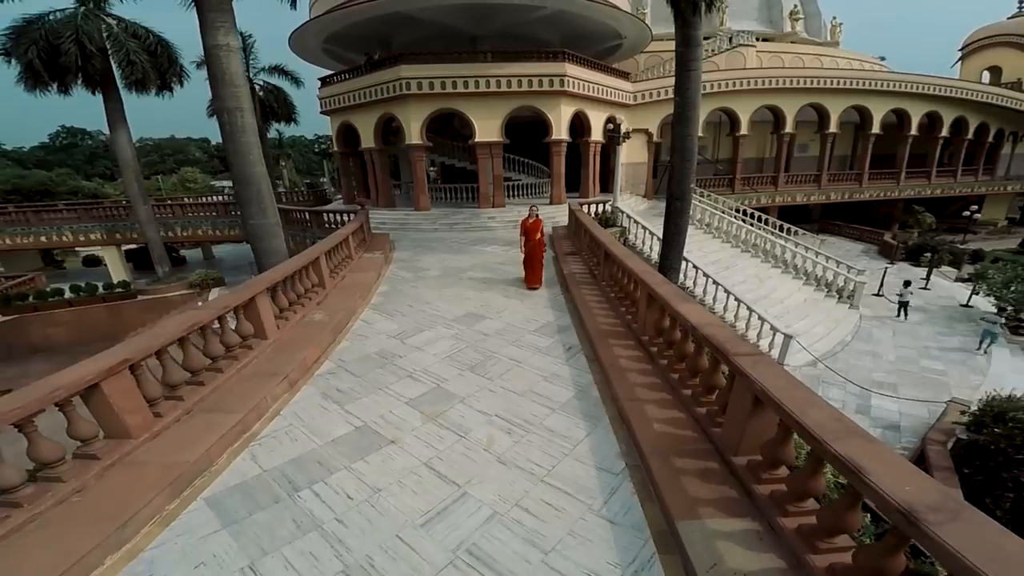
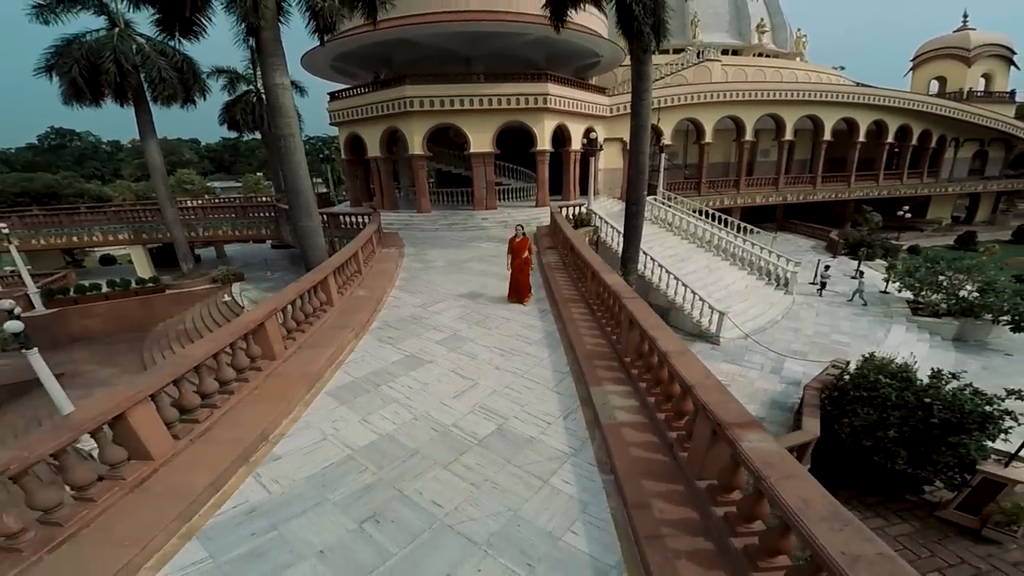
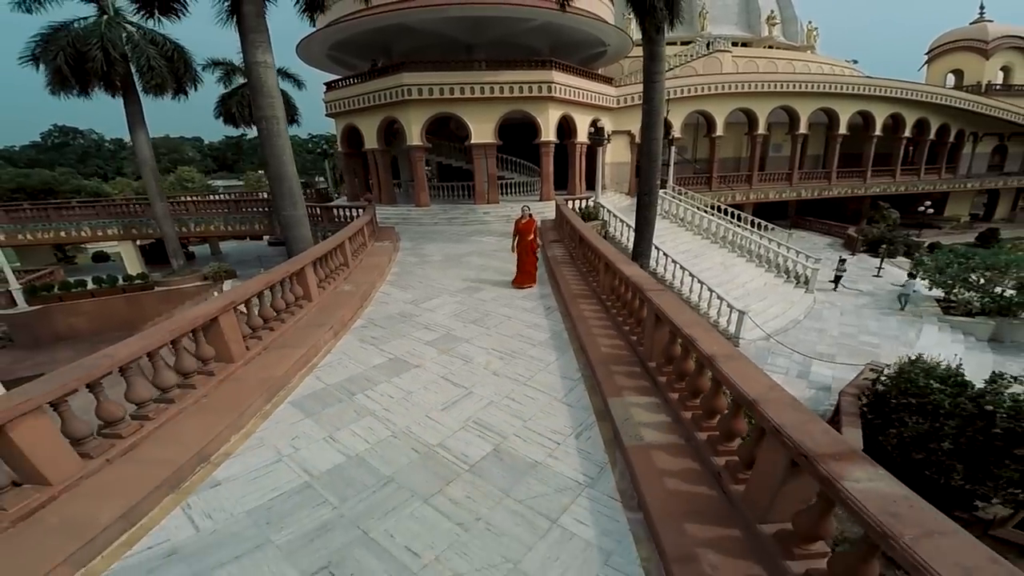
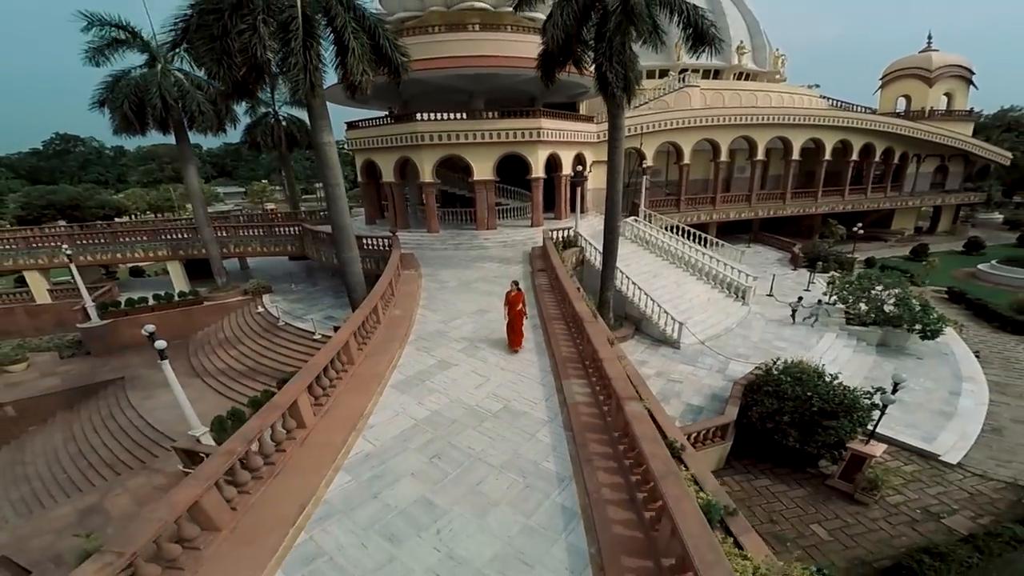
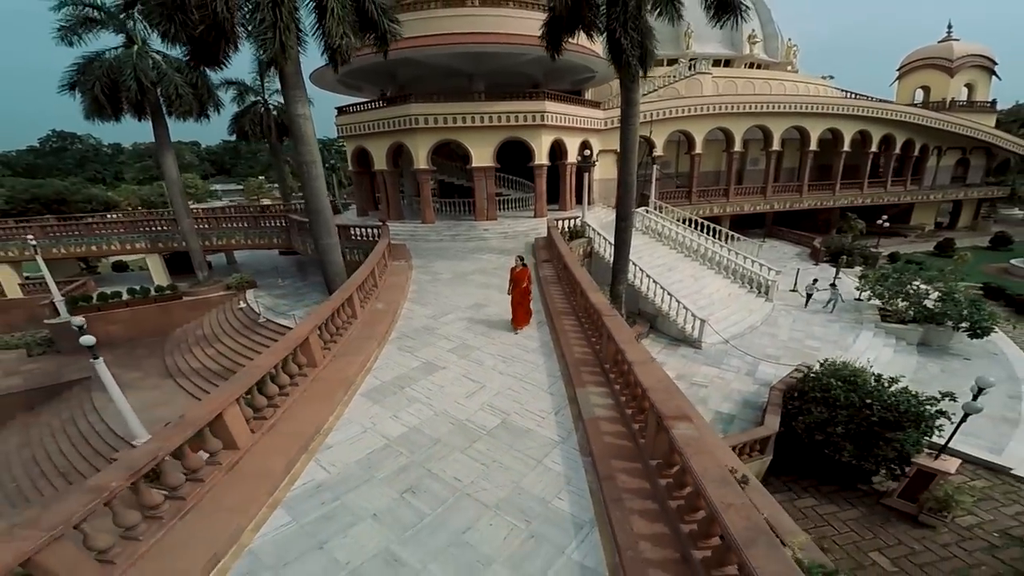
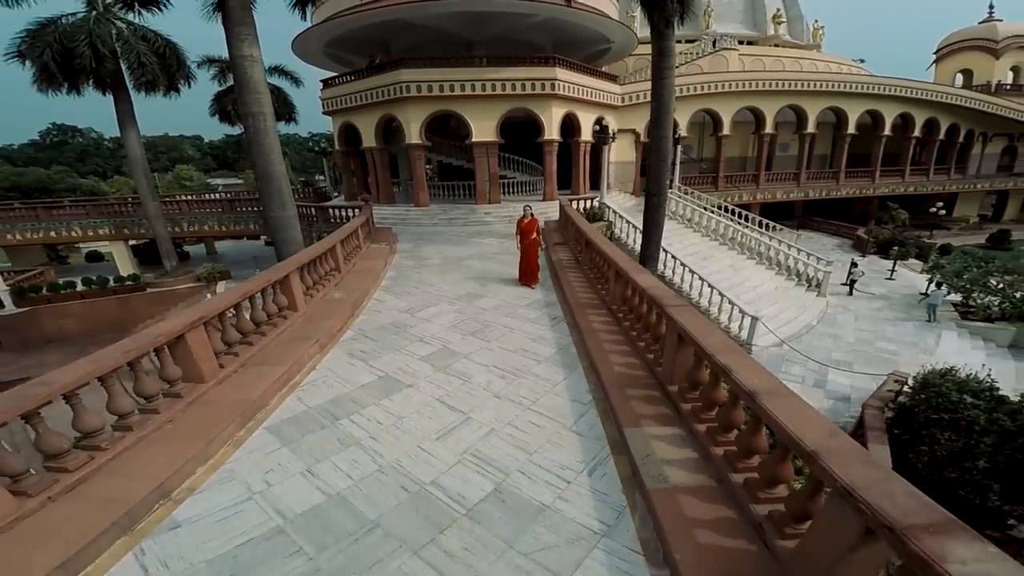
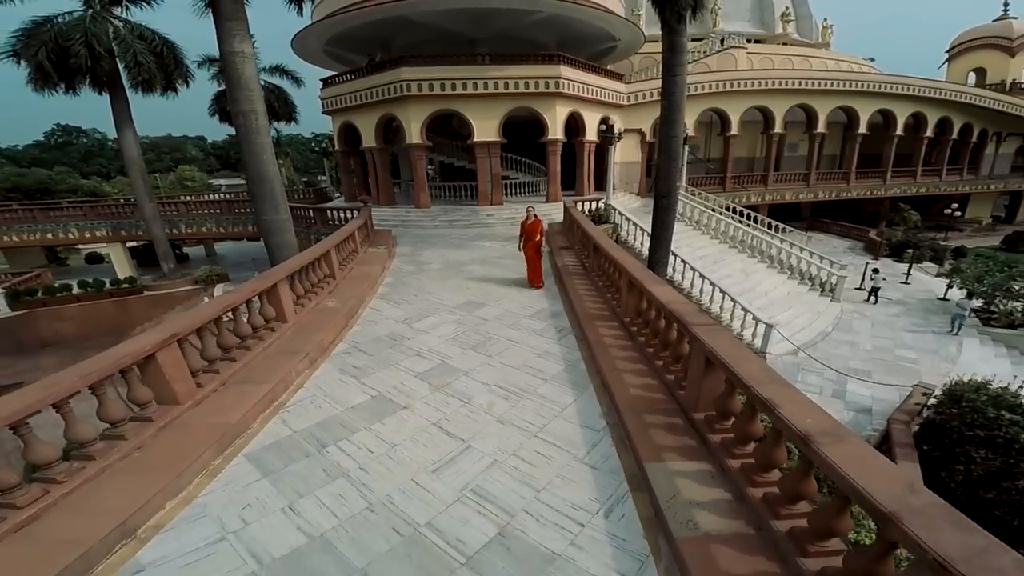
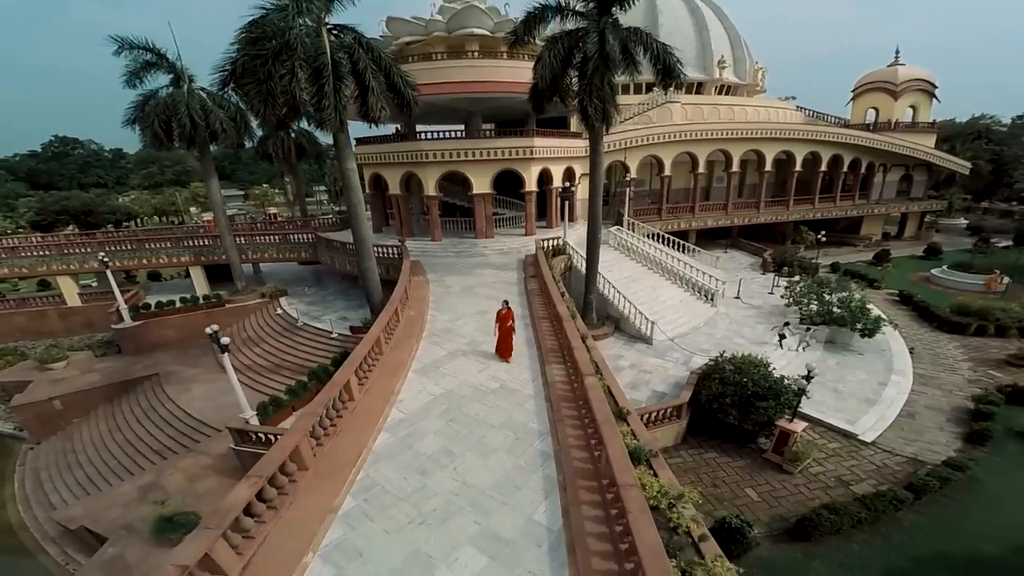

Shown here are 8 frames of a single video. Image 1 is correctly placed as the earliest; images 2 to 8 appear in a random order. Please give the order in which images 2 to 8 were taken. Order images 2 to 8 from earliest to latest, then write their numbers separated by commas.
7, 6, 3, 2, 5, 4, 8
